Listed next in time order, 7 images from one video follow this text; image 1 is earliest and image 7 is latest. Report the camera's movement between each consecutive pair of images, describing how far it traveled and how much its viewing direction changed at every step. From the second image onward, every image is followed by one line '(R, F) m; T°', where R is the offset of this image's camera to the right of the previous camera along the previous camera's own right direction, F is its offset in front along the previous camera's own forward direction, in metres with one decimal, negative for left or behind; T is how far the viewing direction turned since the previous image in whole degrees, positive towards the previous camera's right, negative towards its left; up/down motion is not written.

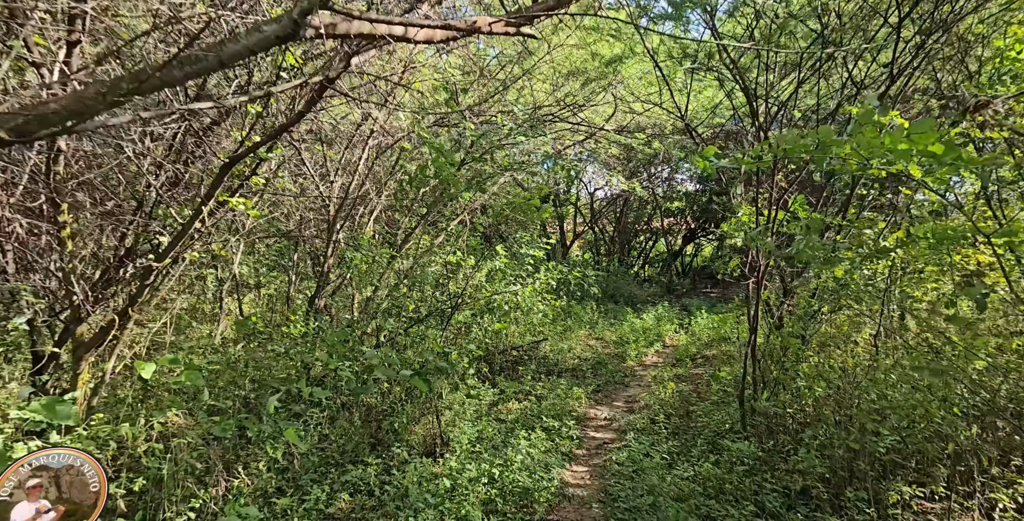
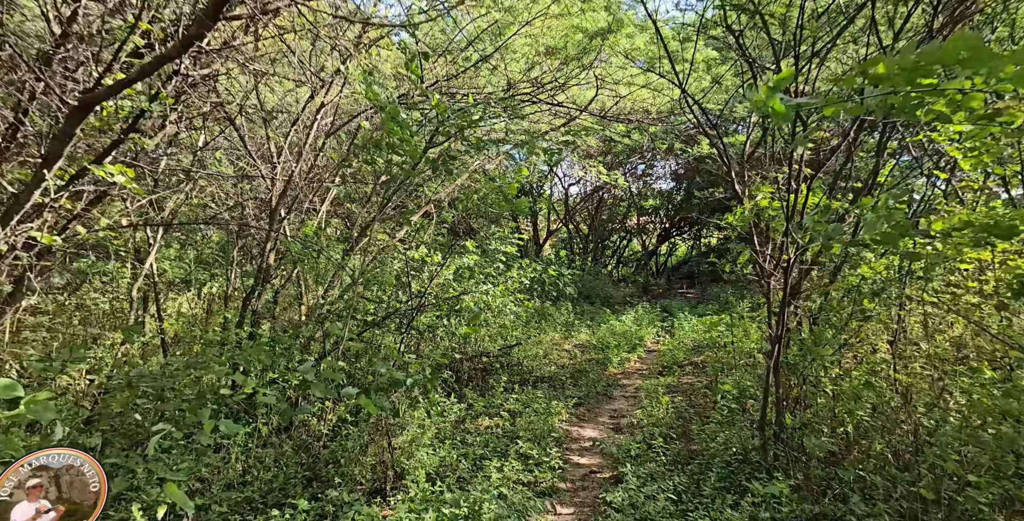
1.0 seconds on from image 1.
(0.0, +0.8) m; +3°
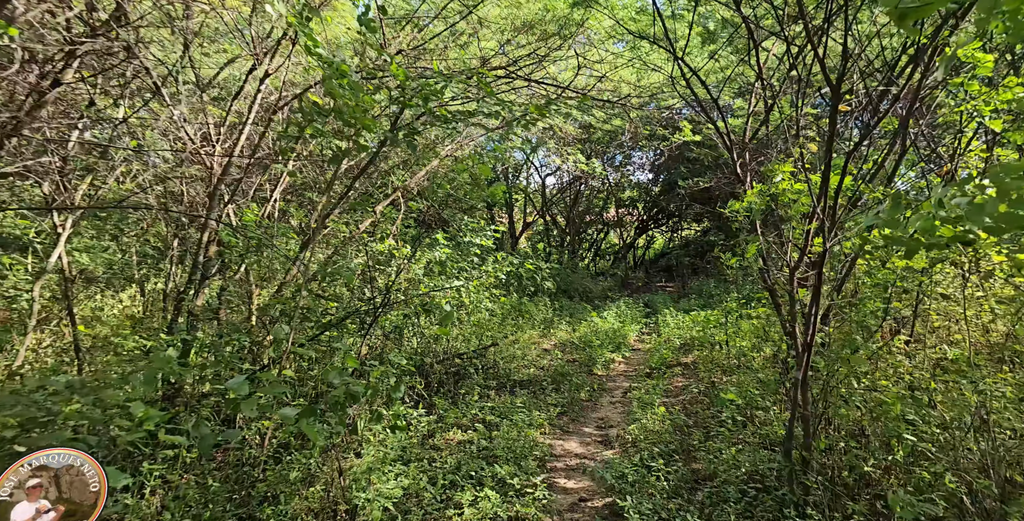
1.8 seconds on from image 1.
(0.0, +0.6) m; +2°
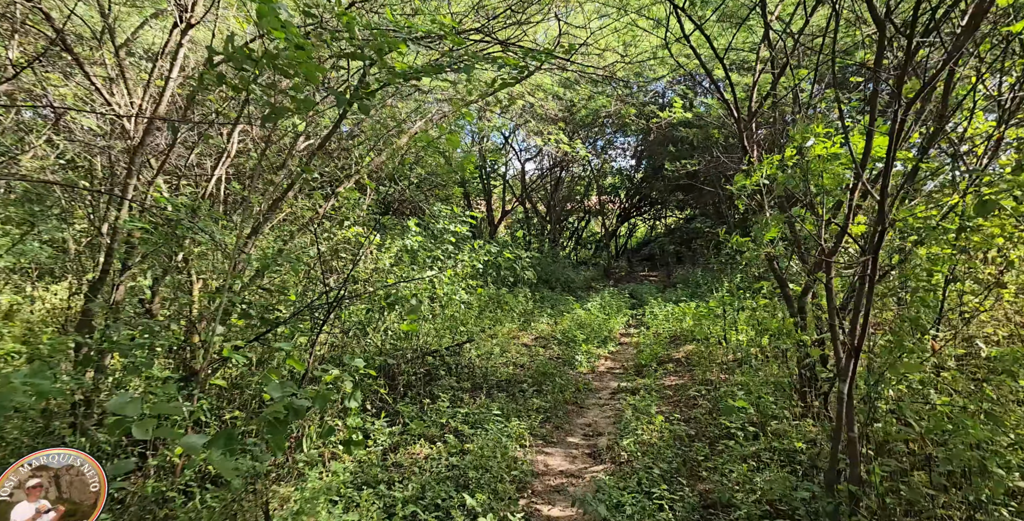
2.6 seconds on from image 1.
(0.0, +0.6) m; +2°
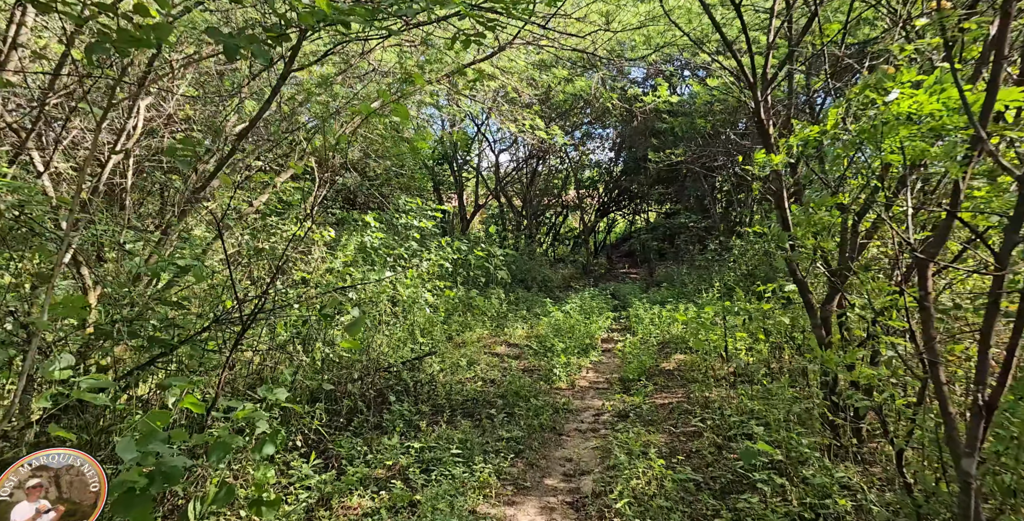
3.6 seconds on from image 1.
(+0.1, +0.8) m; +2°
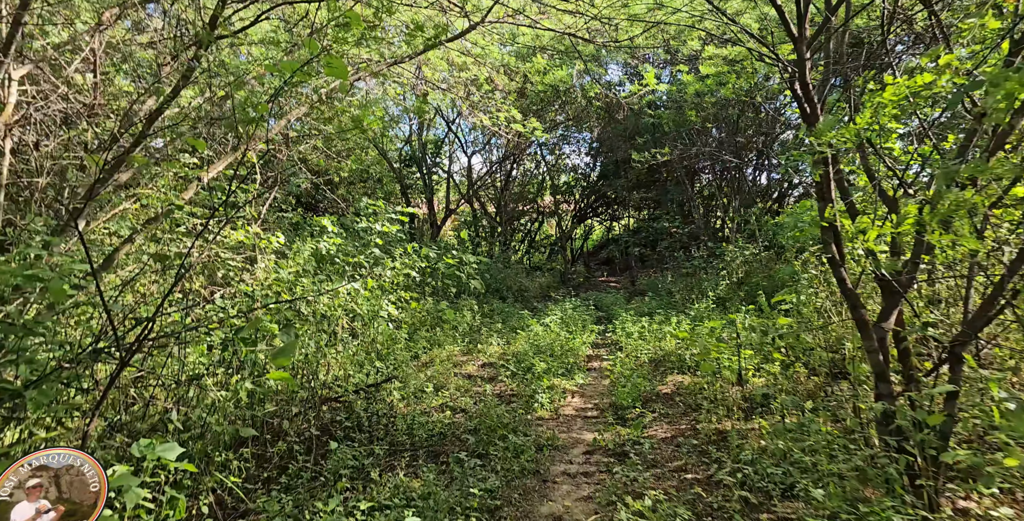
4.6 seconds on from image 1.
(0.0, +0.8) m; +2°
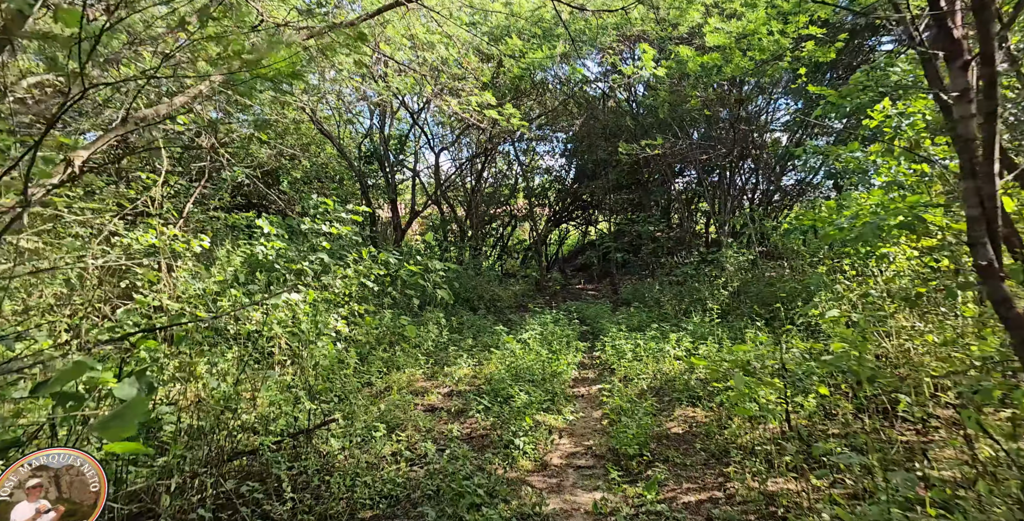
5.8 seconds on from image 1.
(0.0, +1.0) m; +3°
